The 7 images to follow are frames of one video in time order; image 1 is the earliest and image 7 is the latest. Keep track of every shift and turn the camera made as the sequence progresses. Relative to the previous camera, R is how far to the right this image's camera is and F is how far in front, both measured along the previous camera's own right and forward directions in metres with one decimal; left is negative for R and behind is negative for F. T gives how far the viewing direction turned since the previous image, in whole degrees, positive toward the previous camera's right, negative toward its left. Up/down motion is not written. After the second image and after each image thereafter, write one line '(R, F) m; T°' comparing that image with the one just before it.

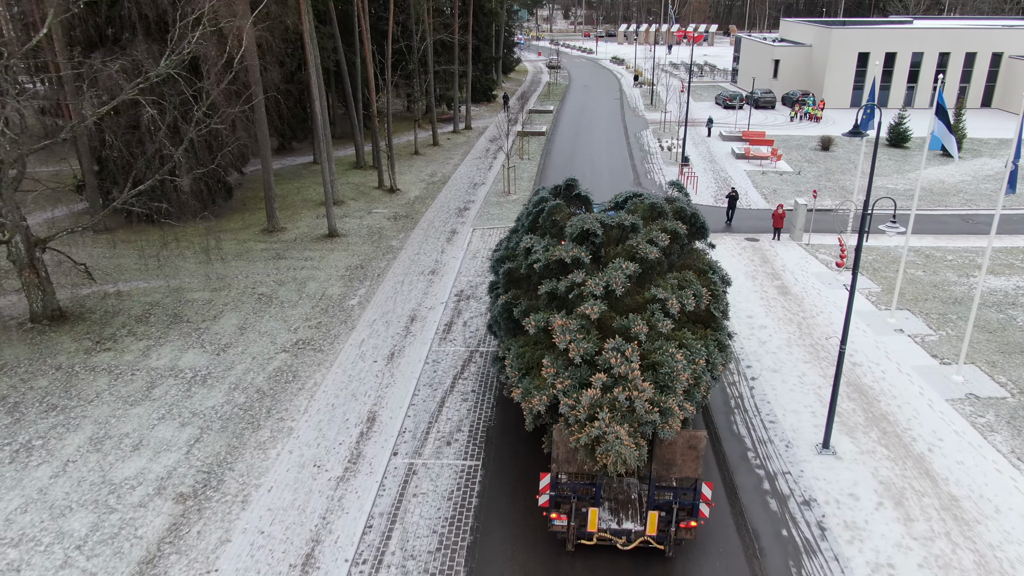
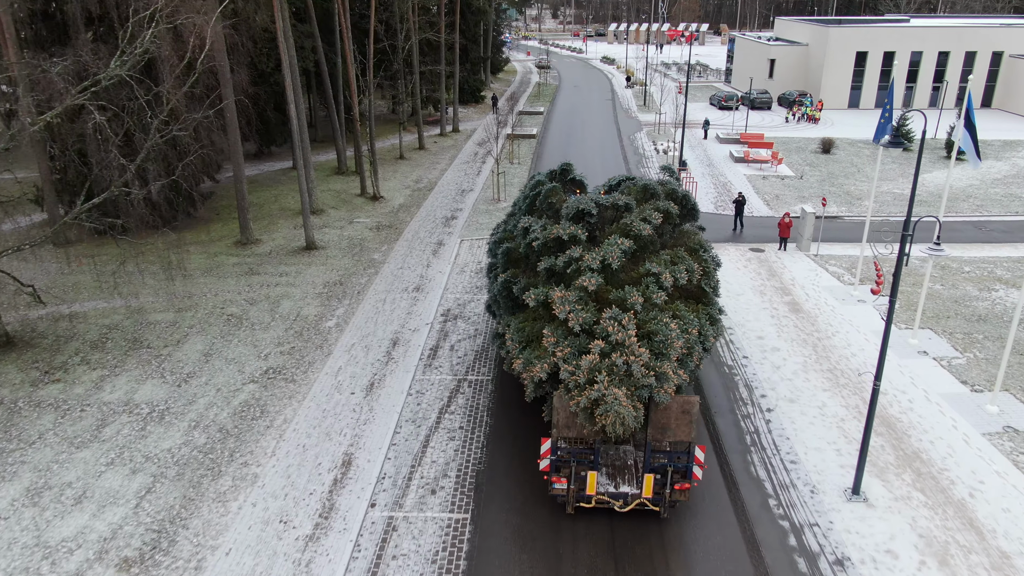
(0.0, +1.2) m; +1°
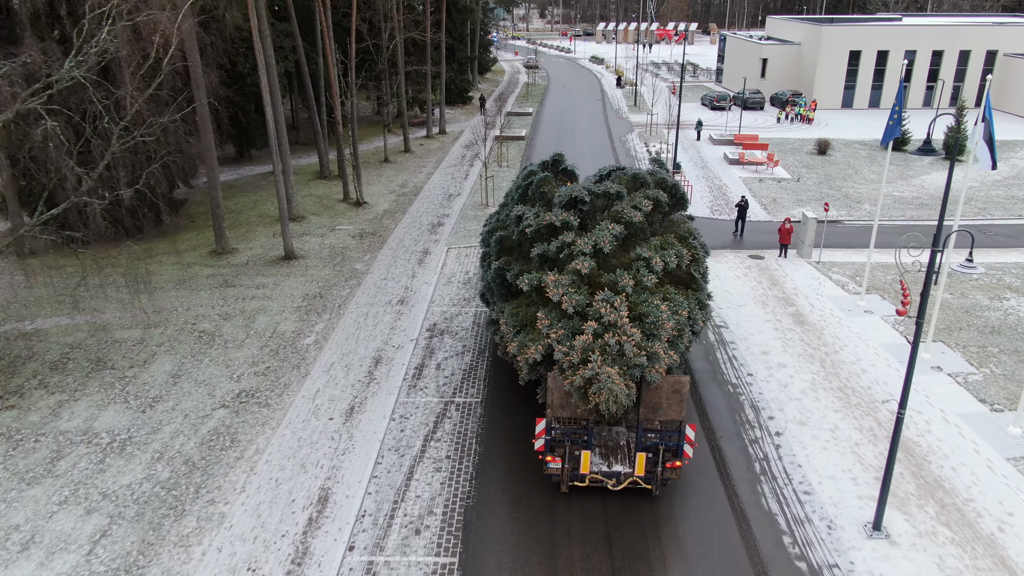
(0.0, +0.8) m; +1°
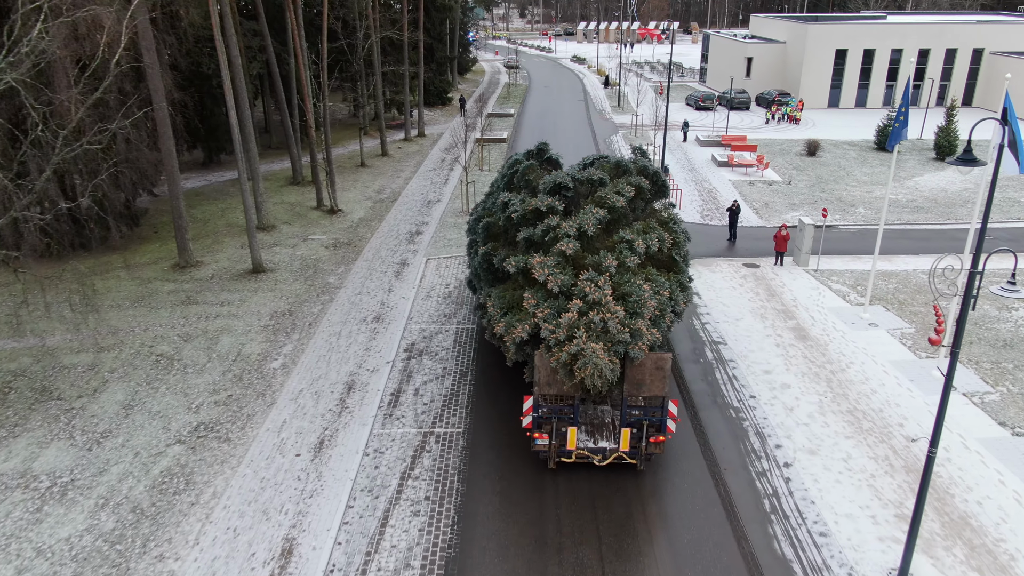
(0.0, +1.0) m; +1°
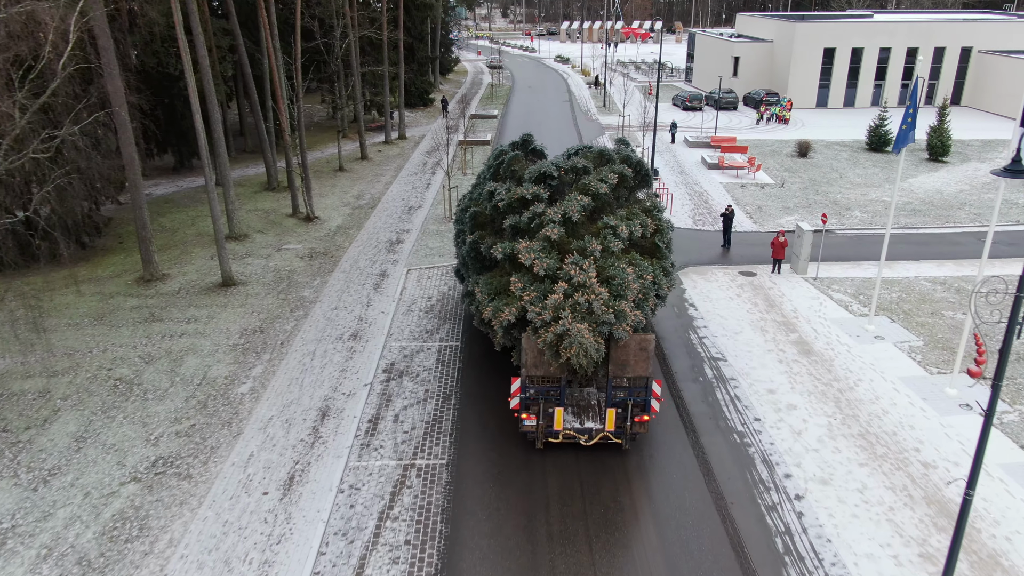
(0.0, +0.8) m; +1°
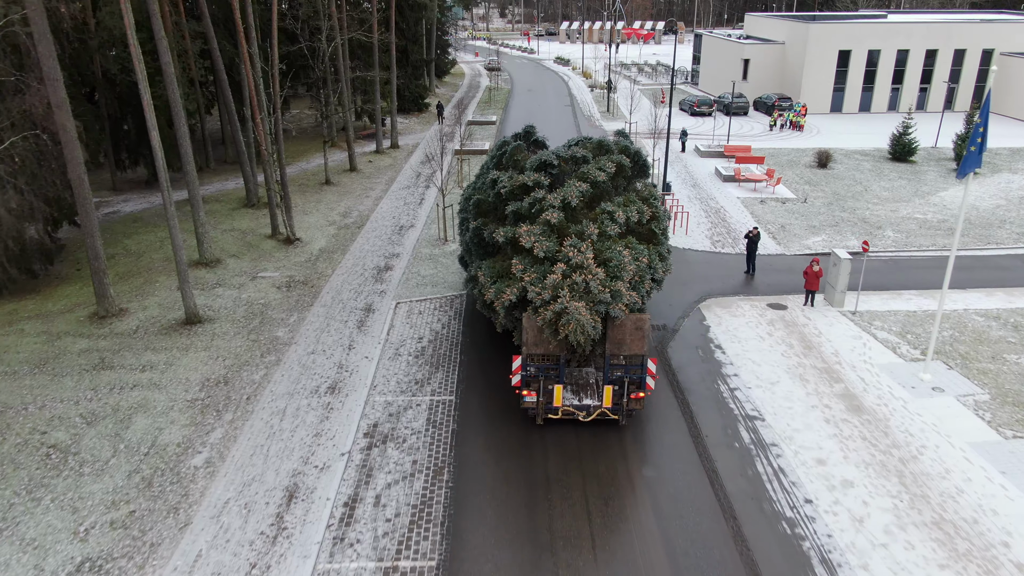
(-0.1, +1.8) m; 0°
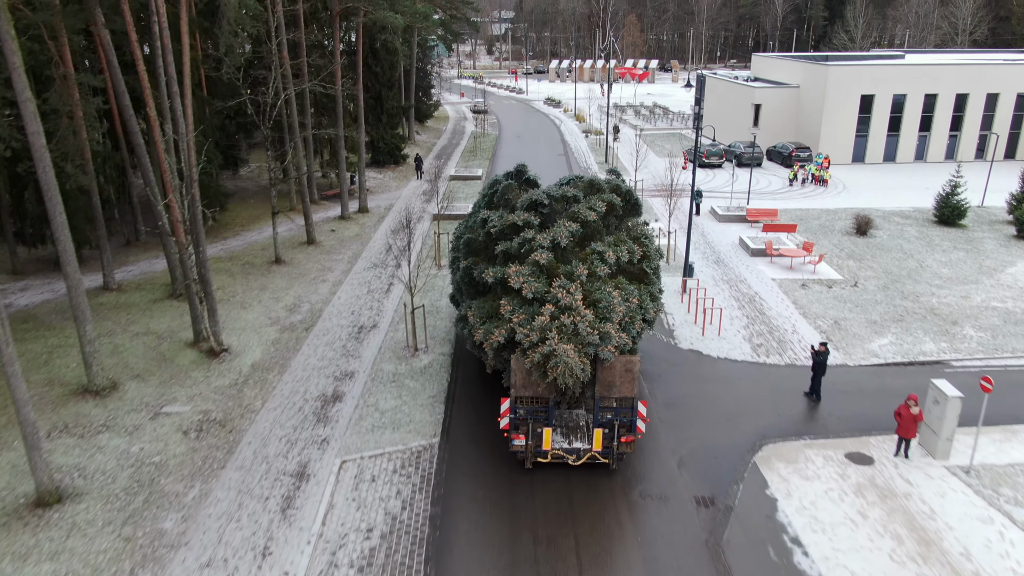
(0.0, +3.9) m; +1°
